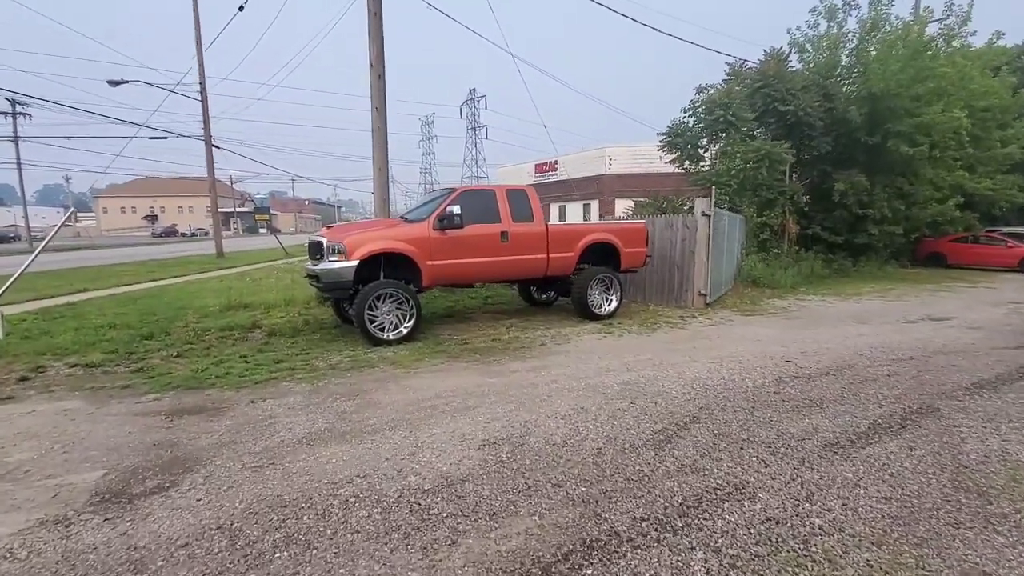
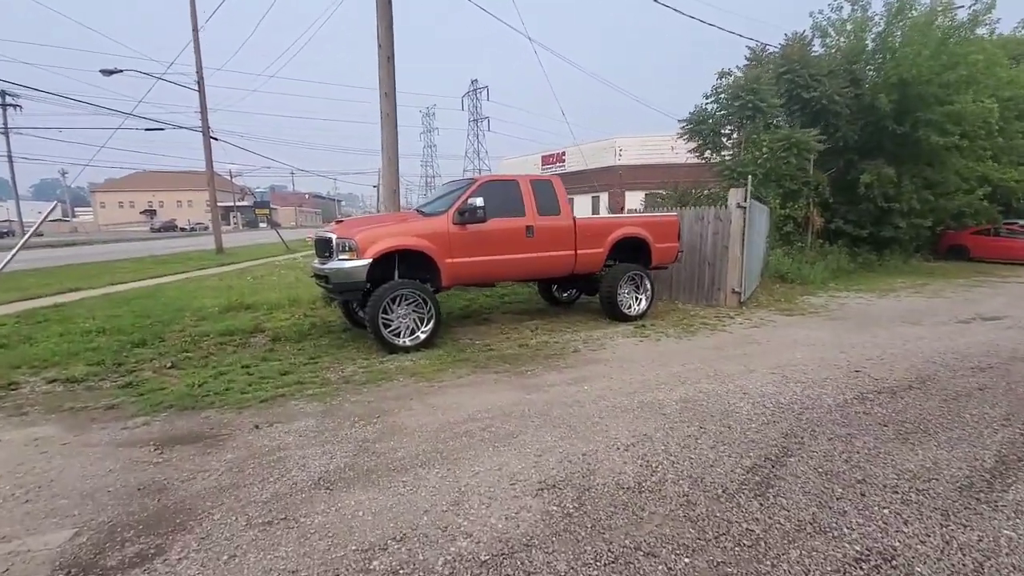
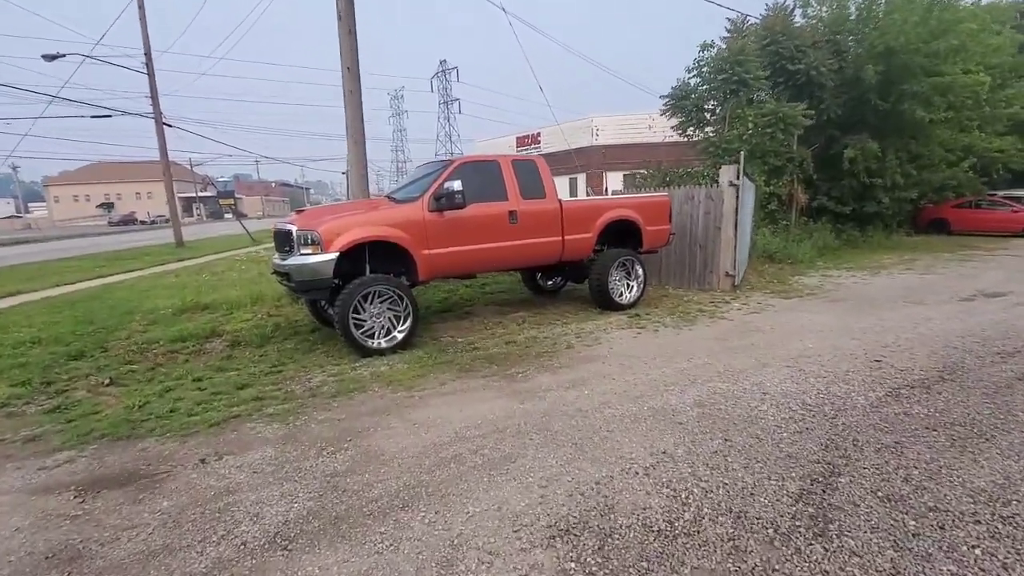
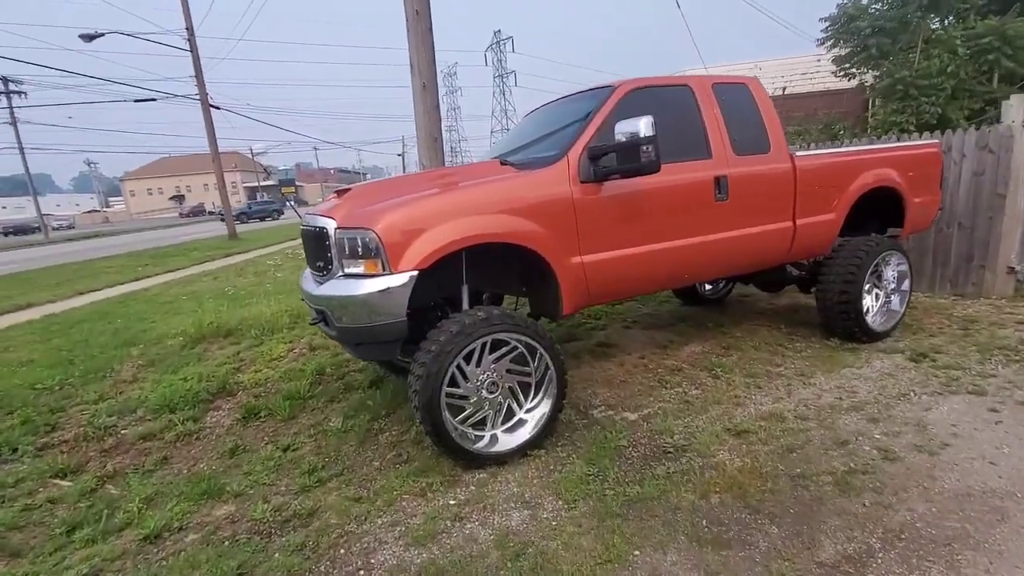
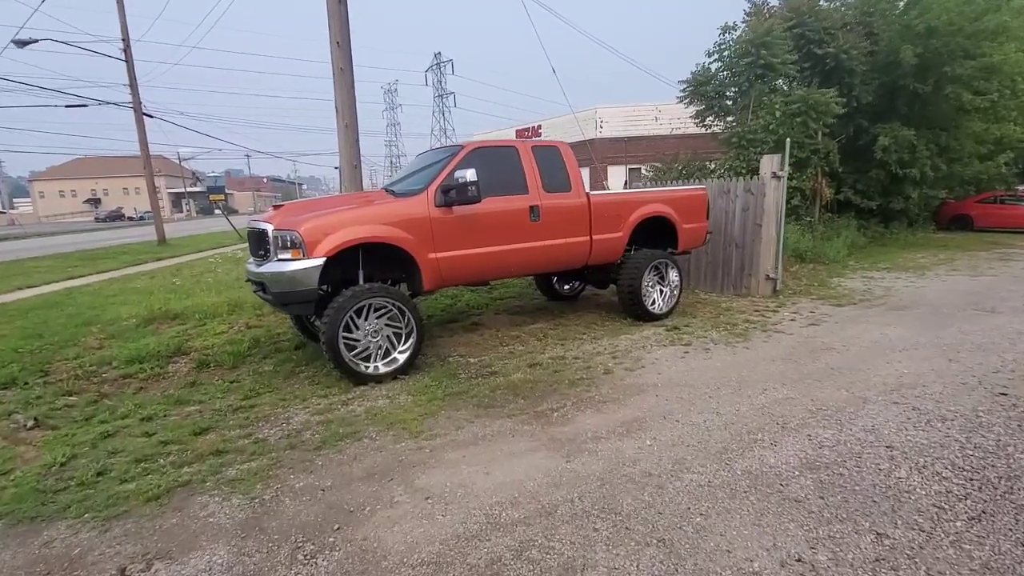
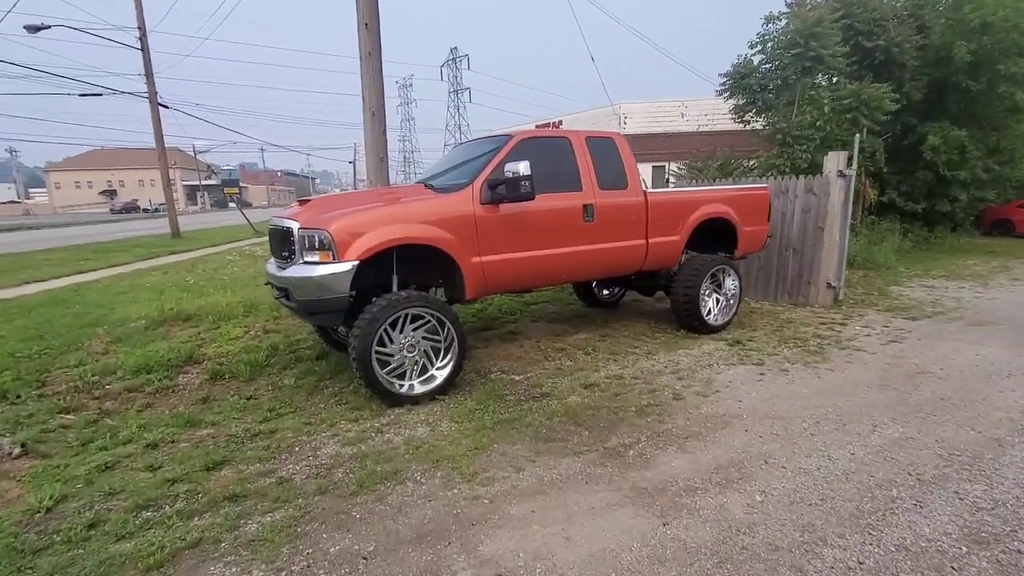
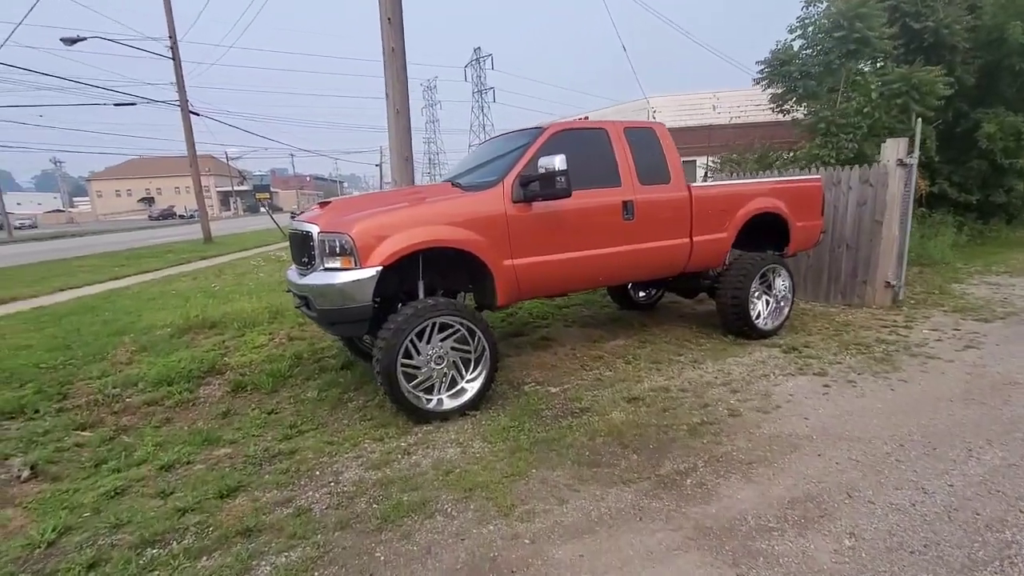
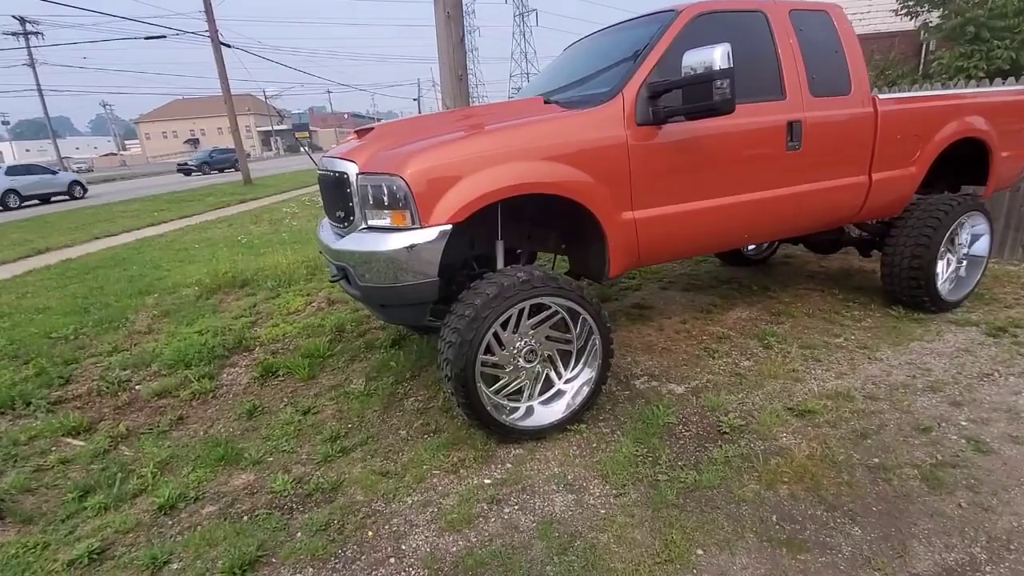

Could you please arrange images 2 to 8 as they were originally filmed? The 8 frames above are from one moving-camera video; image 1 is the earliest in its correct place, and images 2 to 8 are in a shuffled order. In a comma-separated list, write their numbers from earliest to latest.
2, 3, 5, 6, 7, 4, 8
